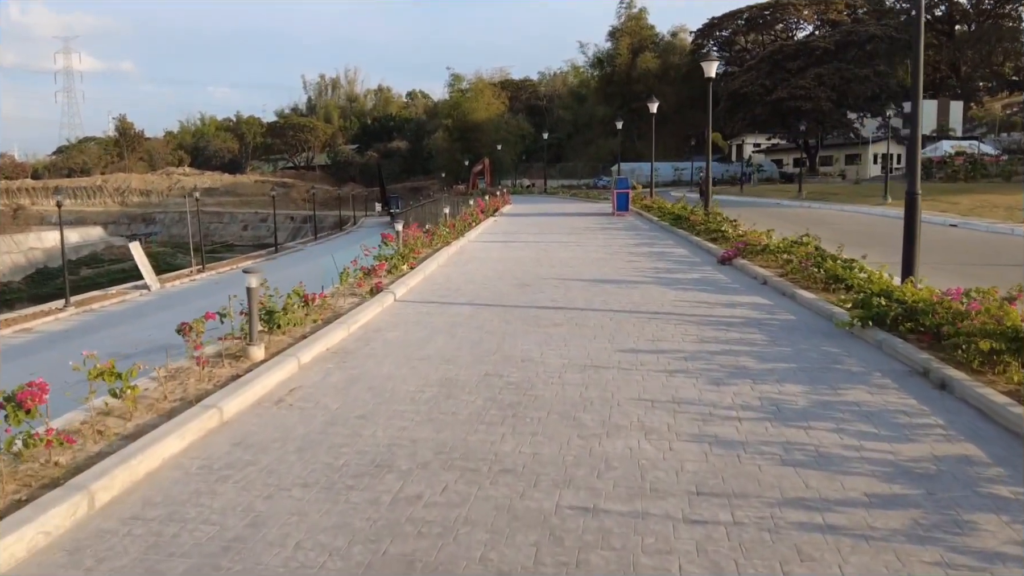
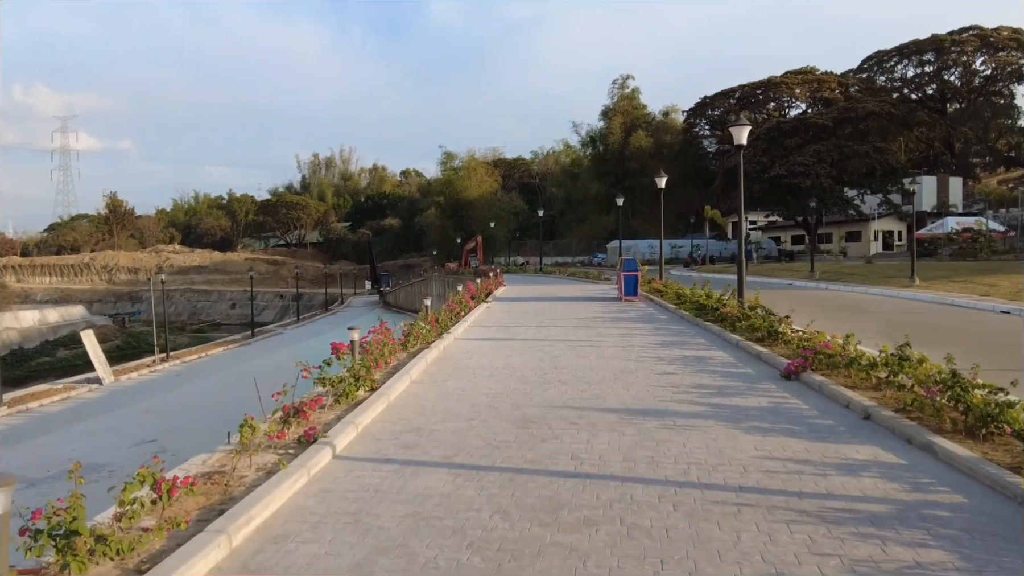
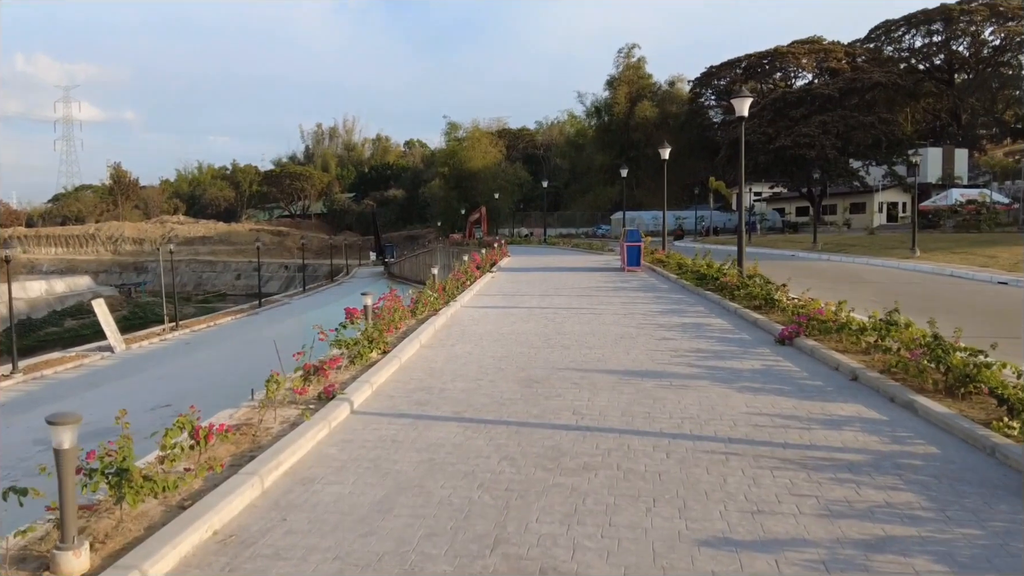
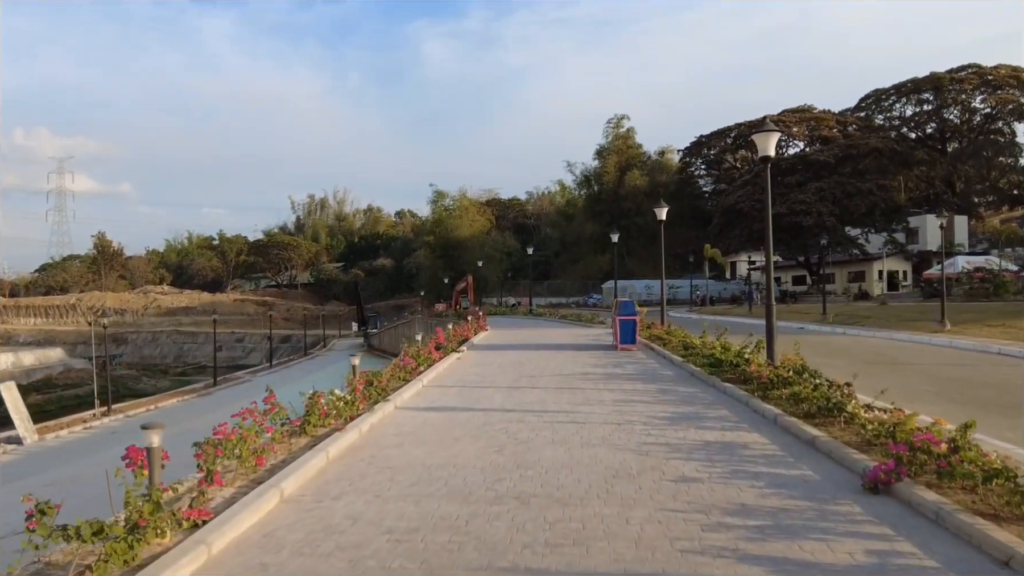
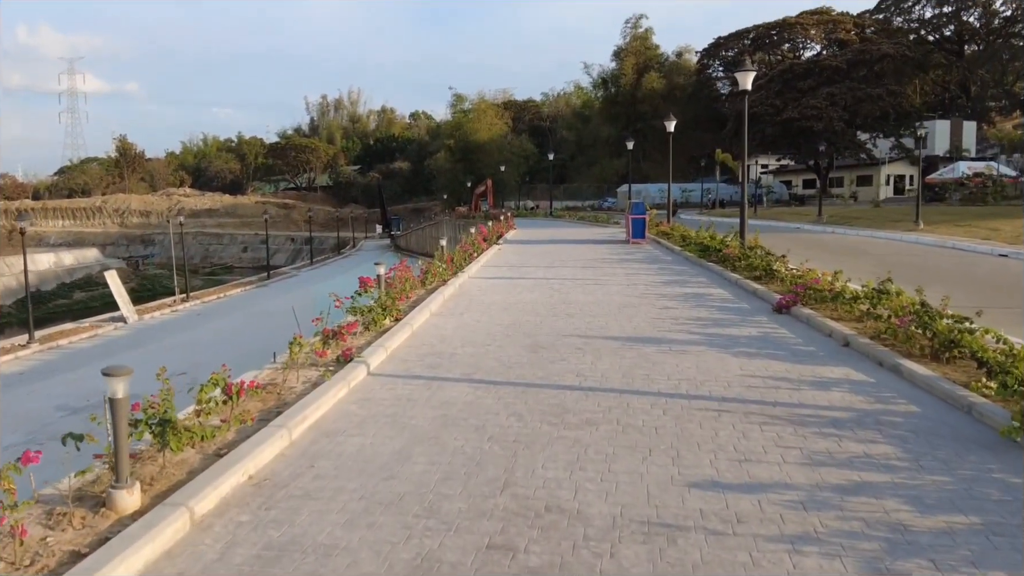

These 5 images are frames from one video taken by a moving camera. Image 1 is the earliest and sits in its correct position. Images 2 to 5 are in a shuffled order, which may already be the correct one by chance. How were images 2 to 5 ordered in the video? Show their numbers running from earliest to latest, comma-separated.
5, 3, 2, 4
